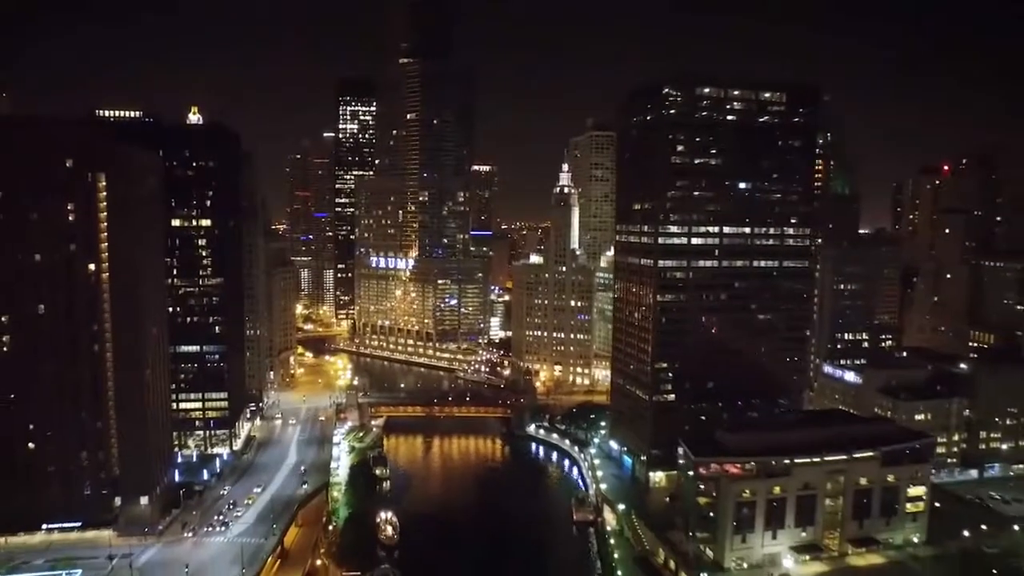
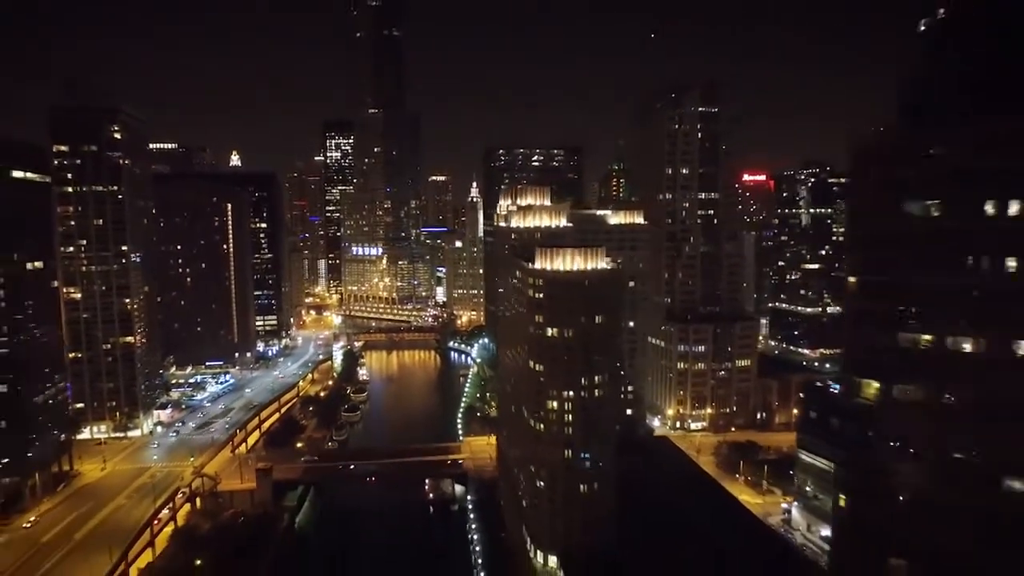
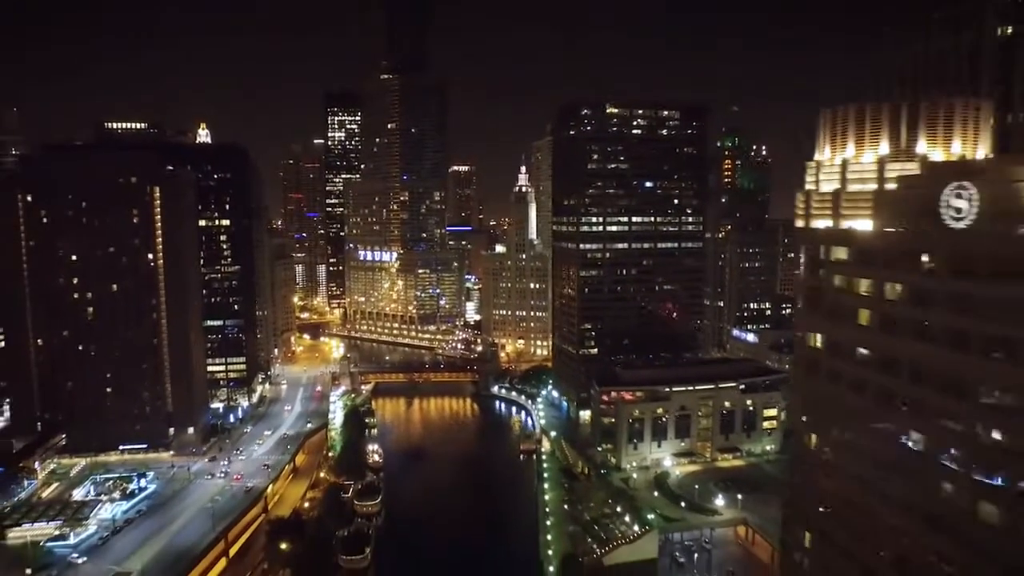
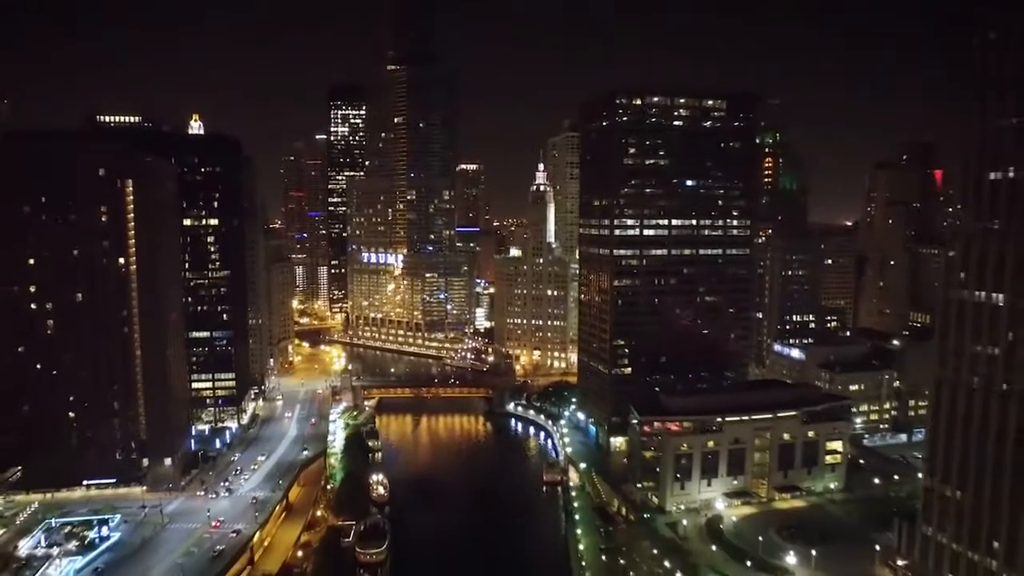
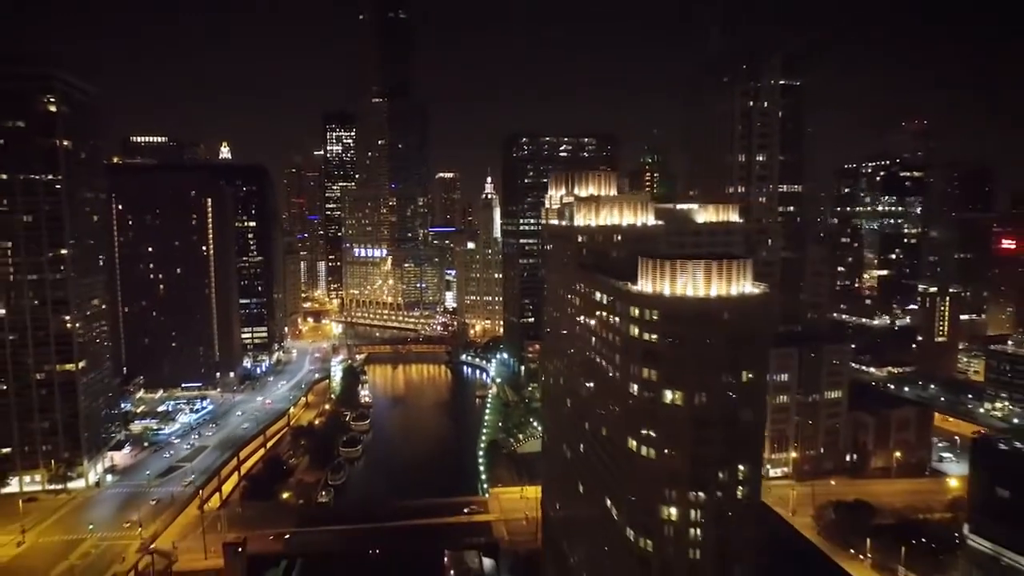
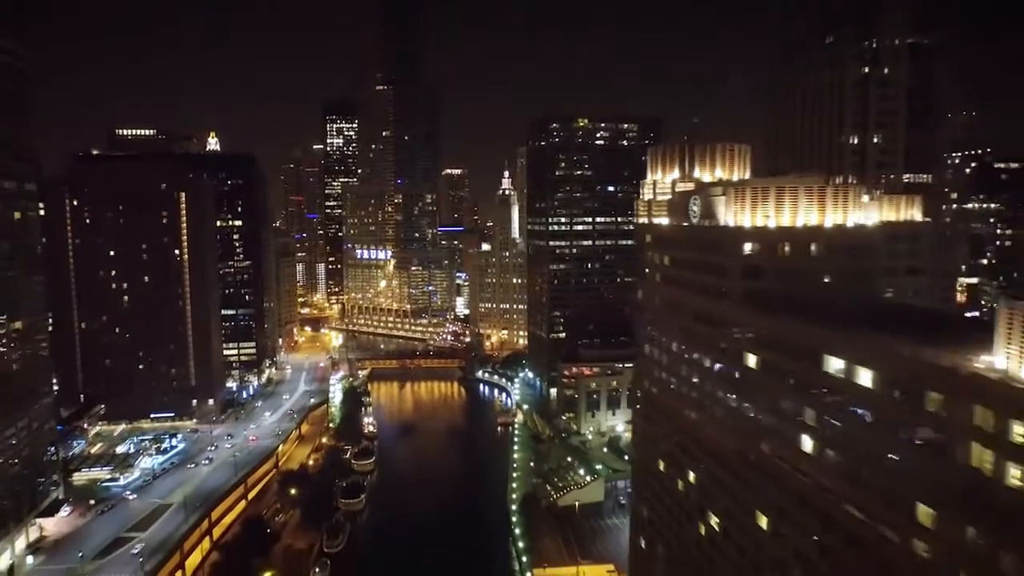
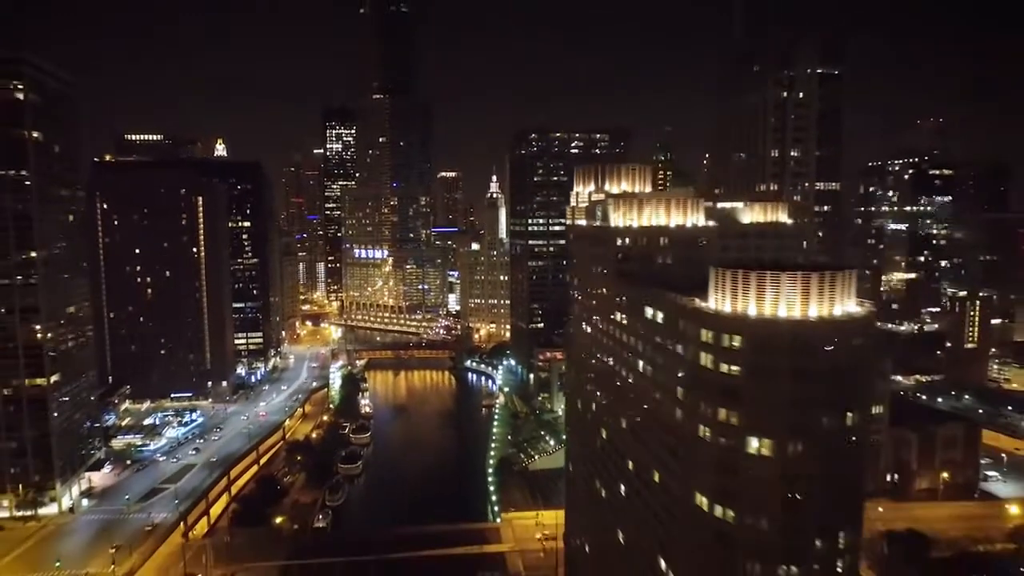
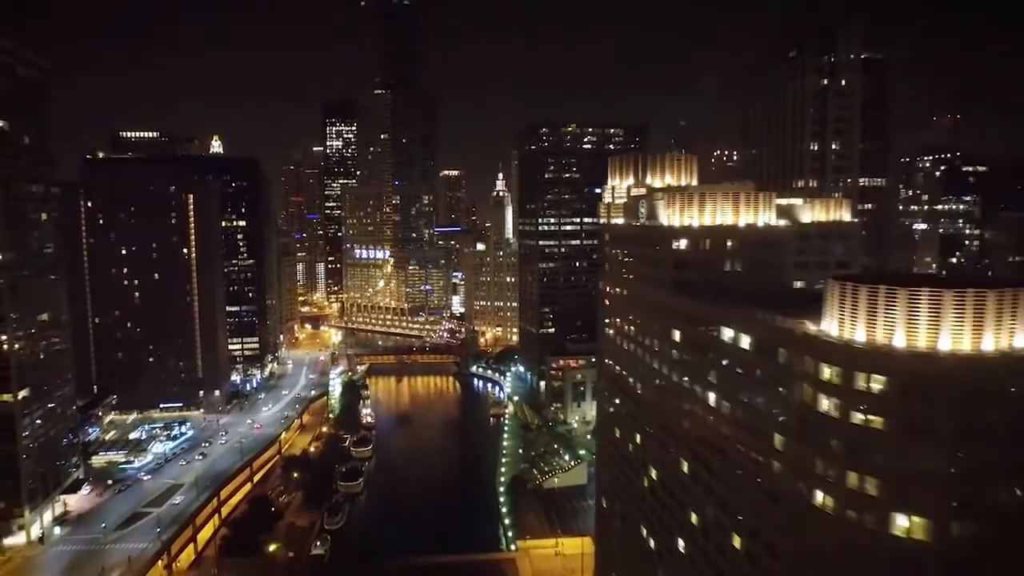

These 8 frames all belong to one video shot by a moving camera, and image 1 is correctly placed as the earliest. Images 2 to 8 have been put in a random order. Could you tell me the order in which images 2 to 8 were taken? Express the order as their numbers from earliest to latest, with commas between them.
4, 3, 6, 8, 7, 5, 2
